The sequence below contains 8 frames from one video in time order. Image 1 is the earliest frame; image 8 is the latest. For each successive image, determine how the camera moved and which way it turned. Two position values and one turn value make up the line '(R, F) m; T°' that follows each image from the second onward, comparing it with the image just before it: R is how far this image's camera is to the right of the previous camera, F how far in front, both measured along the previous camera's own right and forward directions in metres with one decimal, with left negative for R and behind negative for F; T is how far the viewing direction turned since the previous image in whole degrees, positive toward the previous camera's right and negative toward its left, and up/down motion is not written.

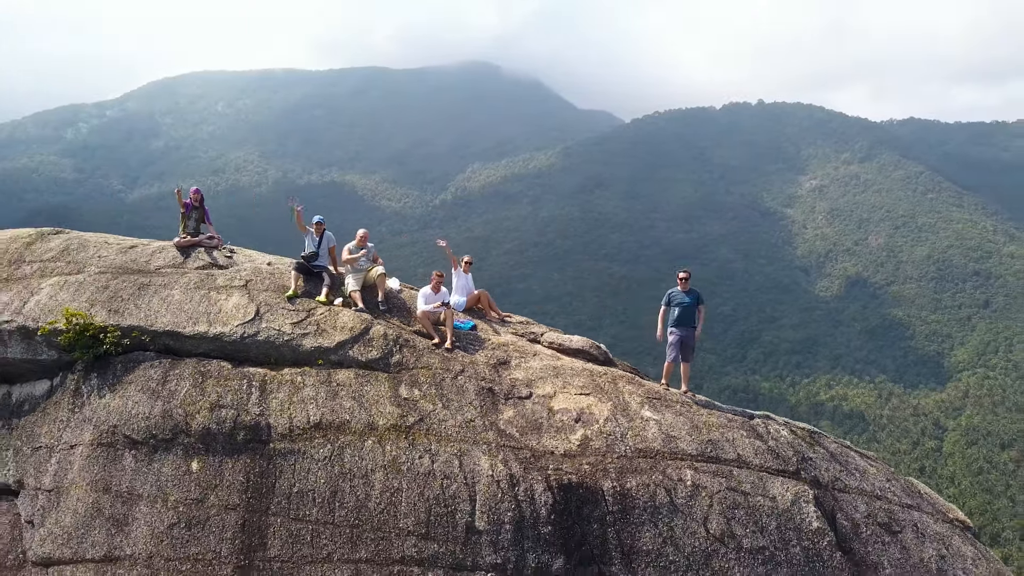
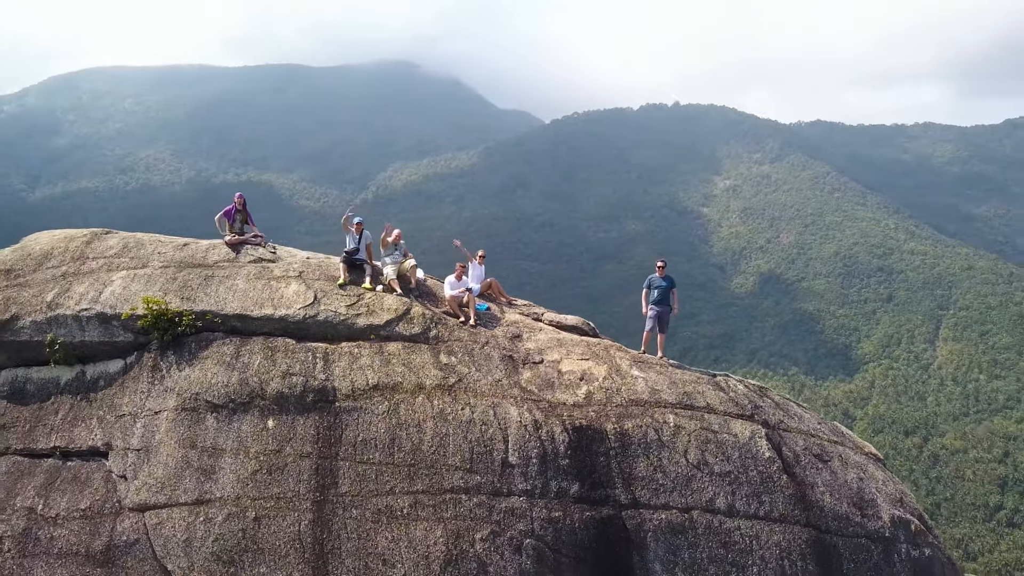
(-0.8, -1.4) m; +5°
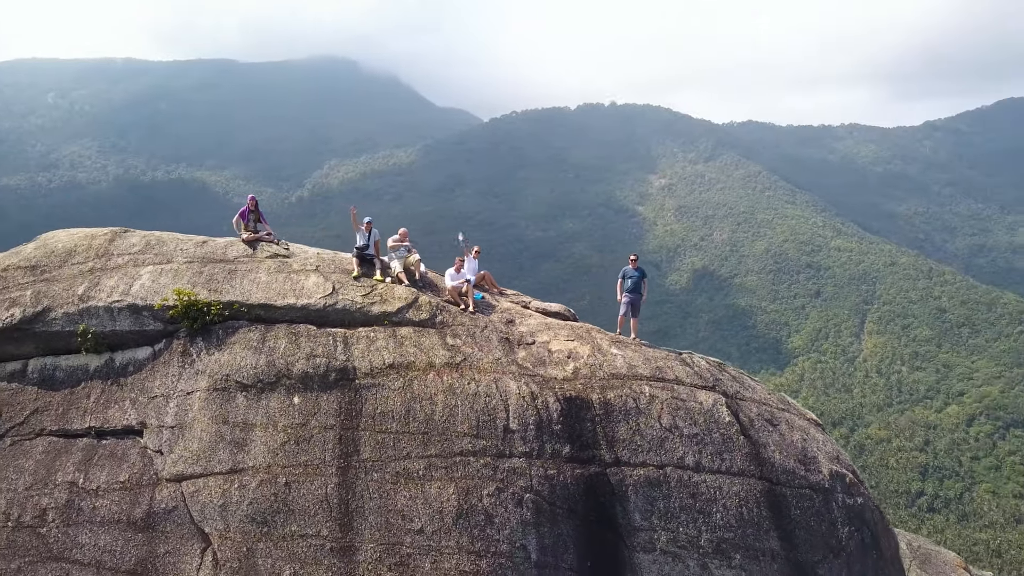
(-0.6, -1.0) m; +4°
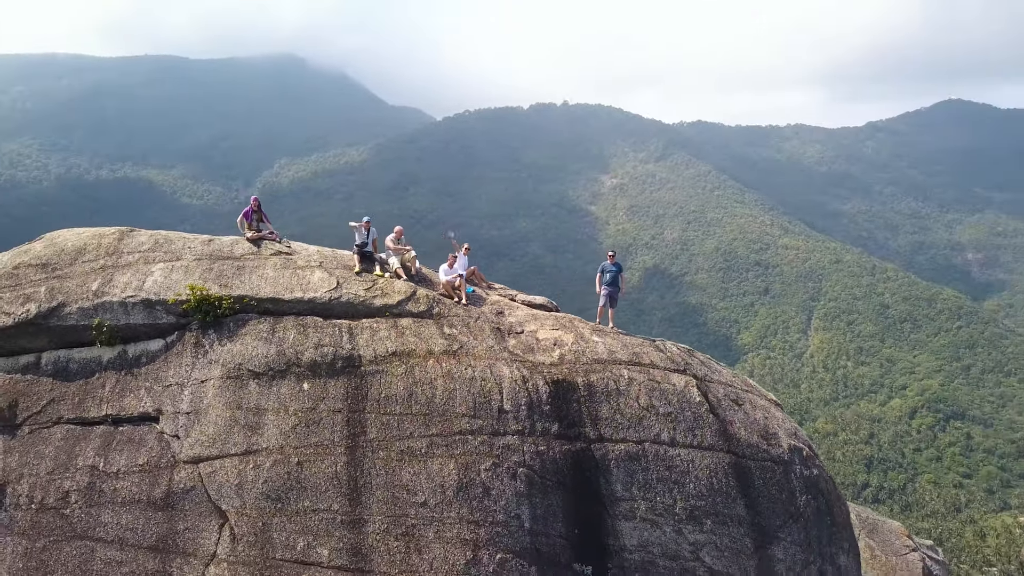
(-0.4, -0.8) m; +3°
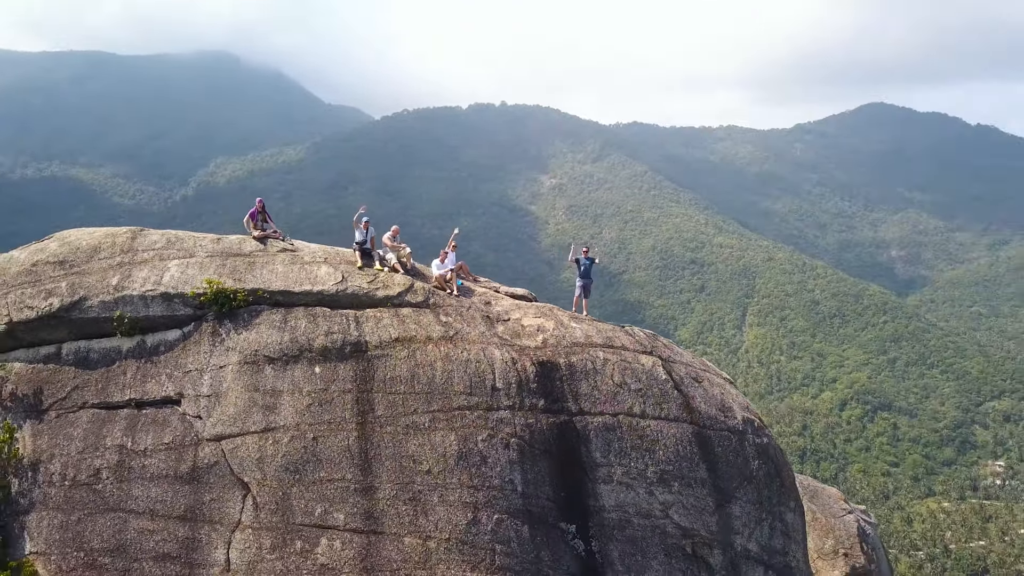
(-0.6, -1.1) m; +4°
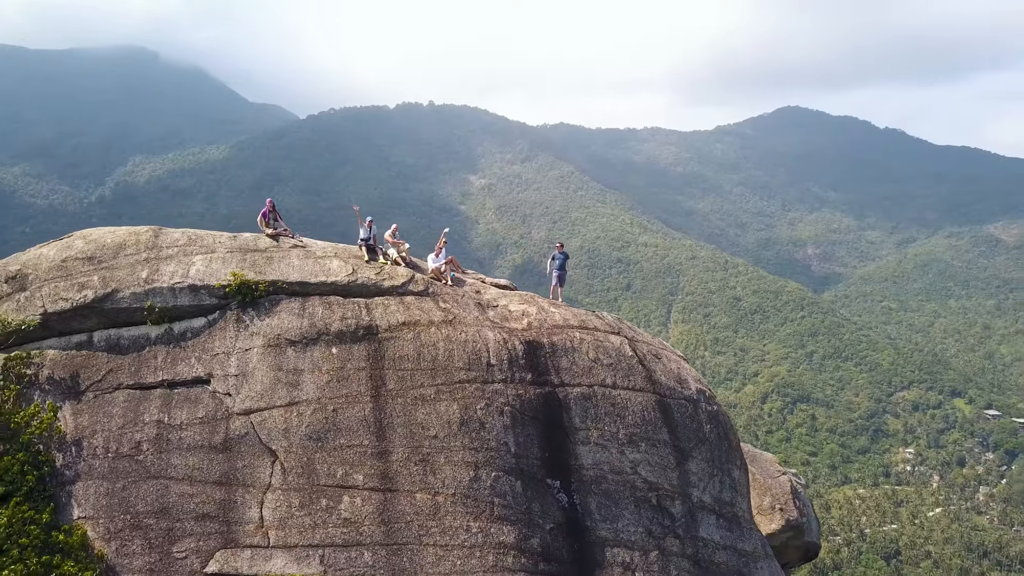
(-0.8, -1.5) m; +5°
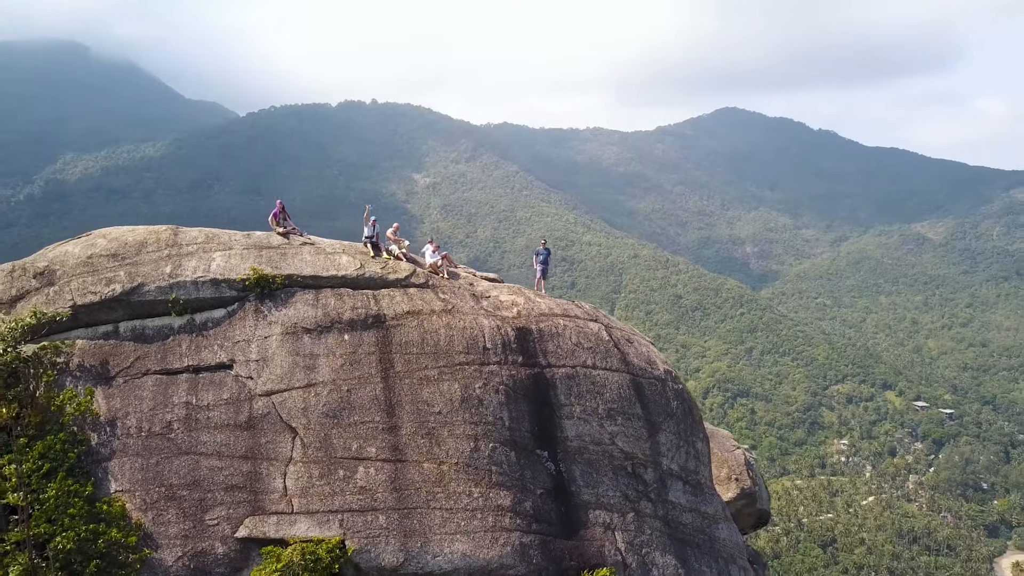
(-0.7, -1.3) m; +4°
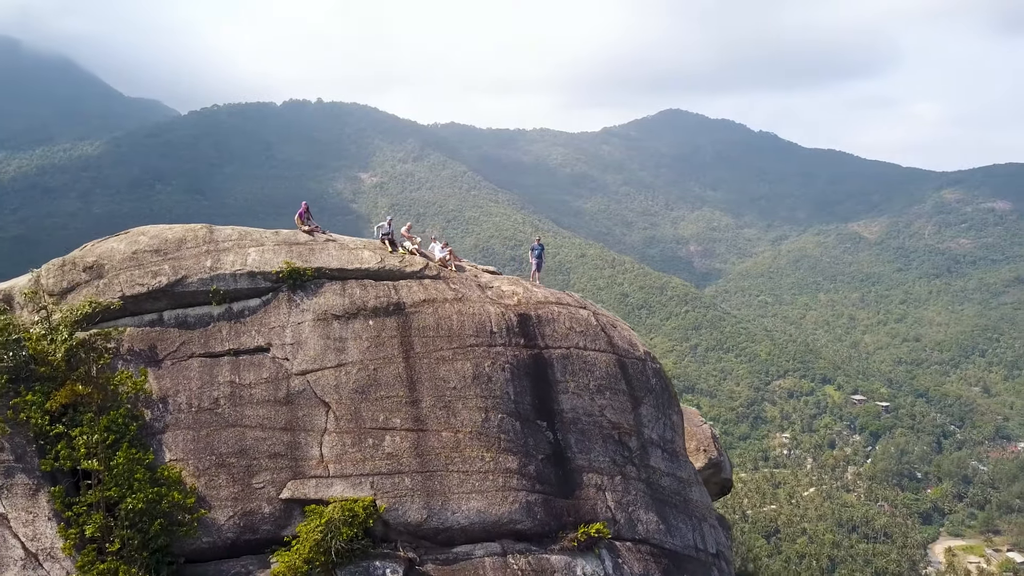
(-0.9, -1.7) m; +4°
